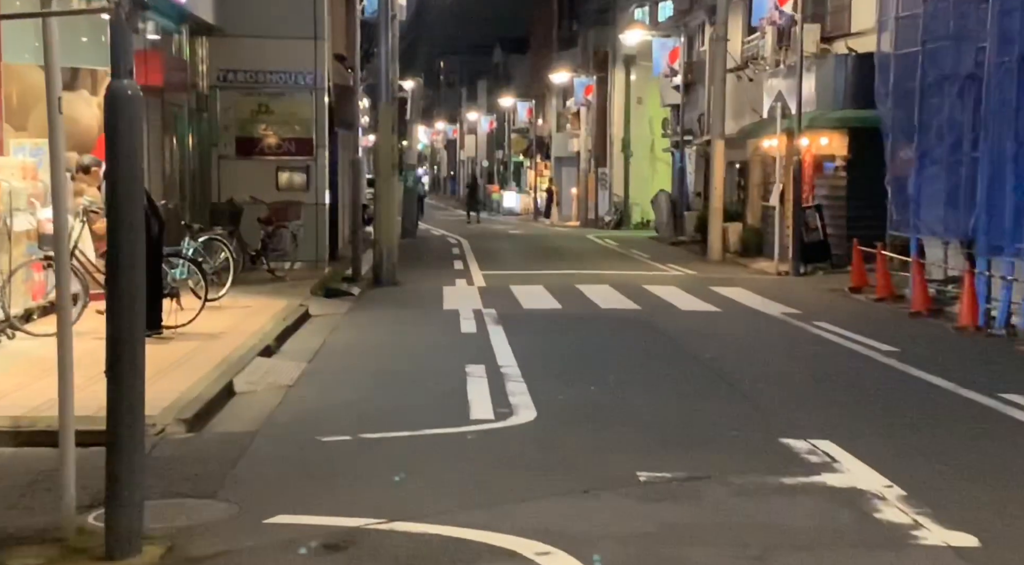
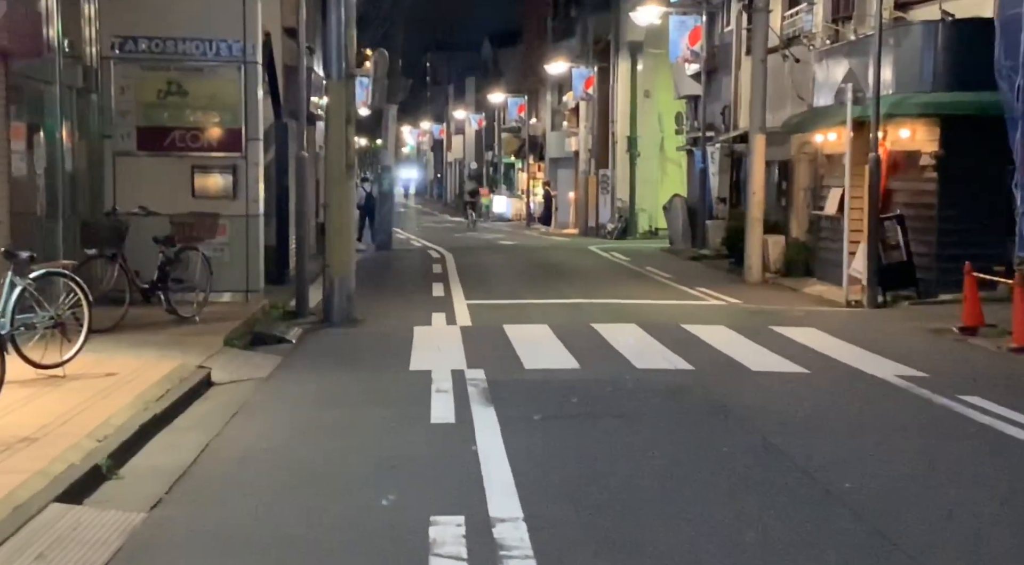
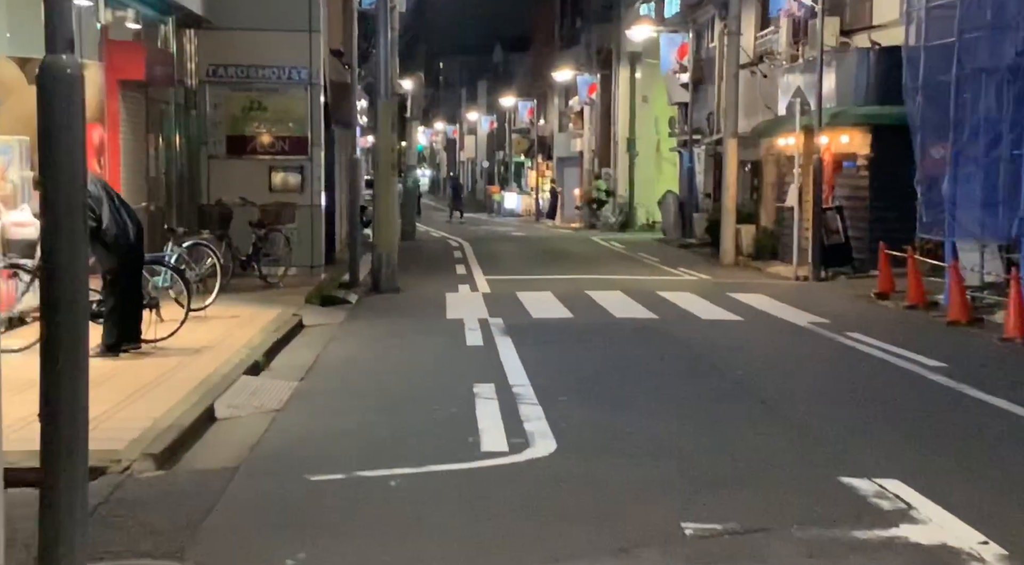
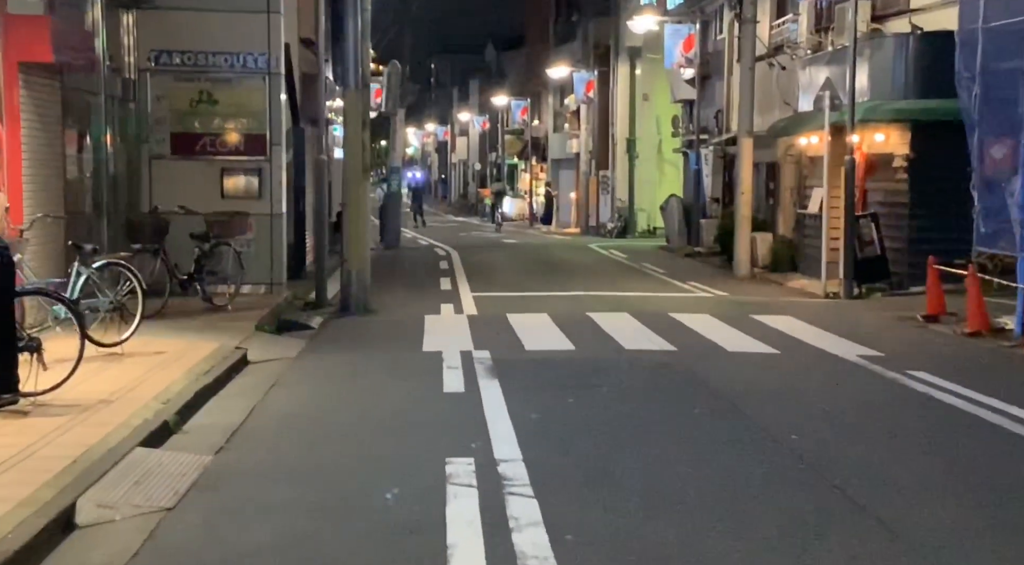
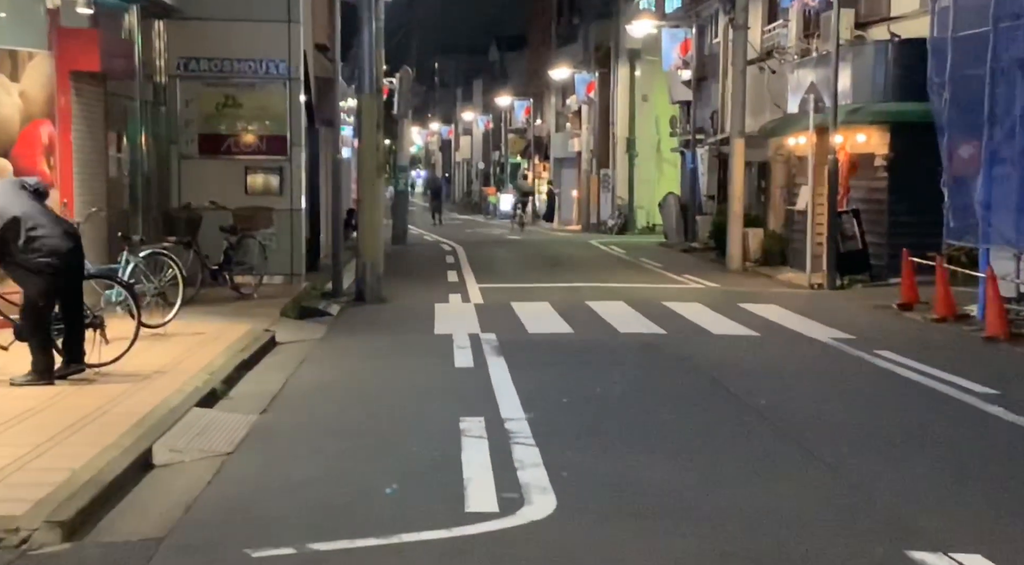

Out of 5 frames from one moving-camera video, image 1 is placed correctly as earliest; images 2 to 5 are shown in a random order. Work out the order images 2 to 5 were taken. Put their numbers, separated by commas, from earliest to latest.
3, 5, 4, 2
